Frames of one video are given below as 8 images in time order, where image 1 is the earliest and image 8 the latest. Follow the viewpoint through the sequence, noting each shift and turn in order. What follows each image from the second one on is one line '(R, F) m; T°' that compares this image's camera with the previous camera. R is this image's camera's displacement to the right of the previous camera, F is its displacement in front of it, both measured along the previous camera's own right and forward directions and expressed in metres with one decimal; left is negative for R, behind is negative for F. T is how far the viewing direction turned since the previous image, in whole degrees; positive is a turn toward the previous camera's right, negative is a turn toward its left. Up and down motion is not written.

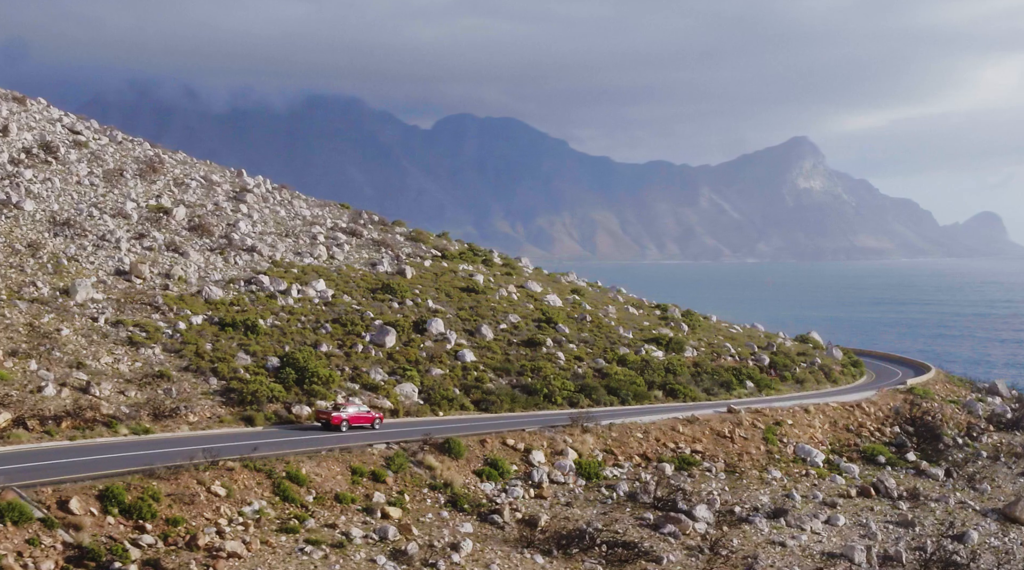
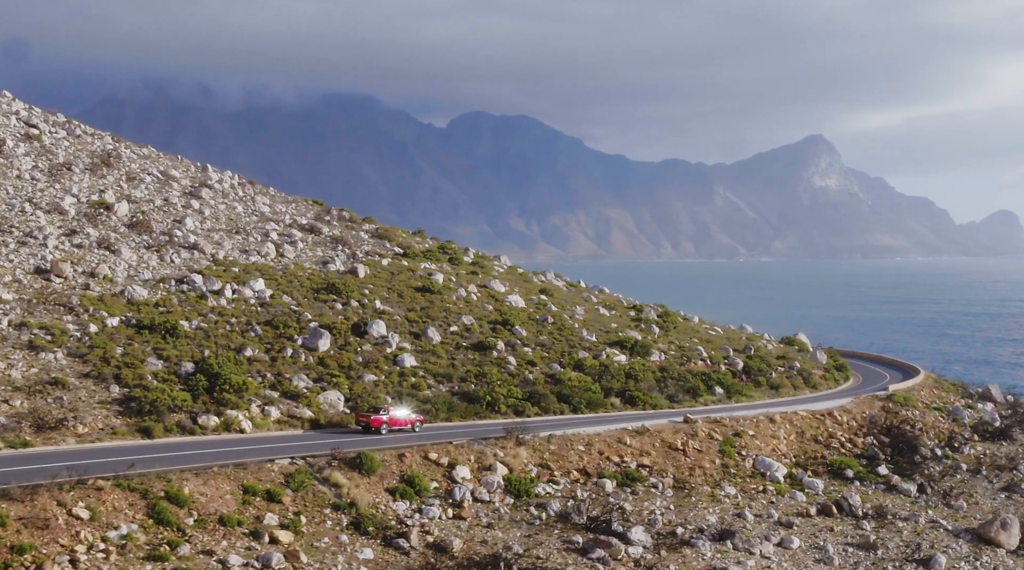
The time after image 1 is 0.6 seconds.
(+3.8, +4.5) m; -1°
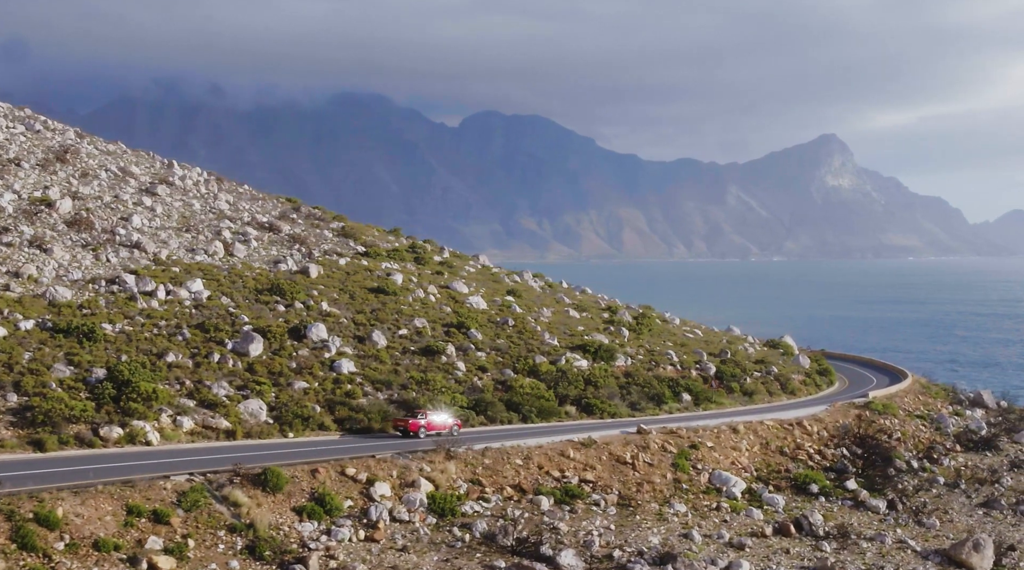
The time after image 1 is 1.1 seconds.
(+3.3, +3.9) m; -1°
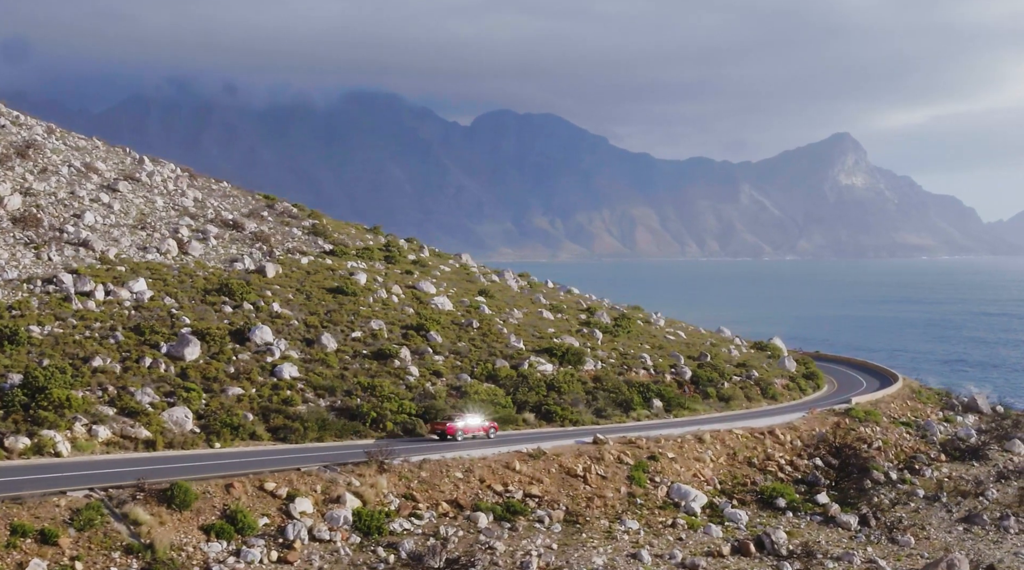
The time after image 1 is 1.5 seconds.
(+2.8, +3.4) m; -1°
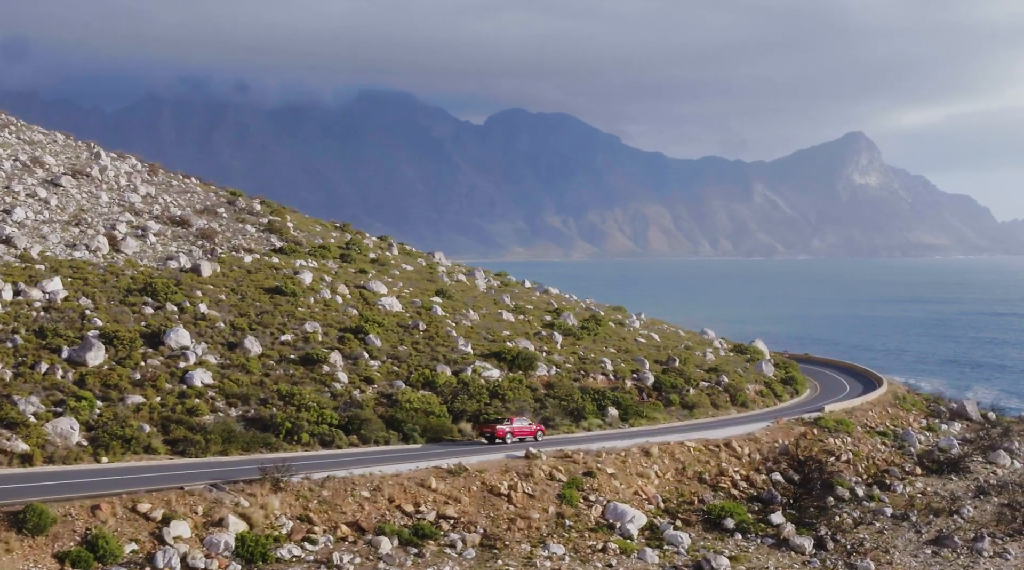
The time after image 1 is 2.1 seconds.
(+3.5, +4.4) m; -1°
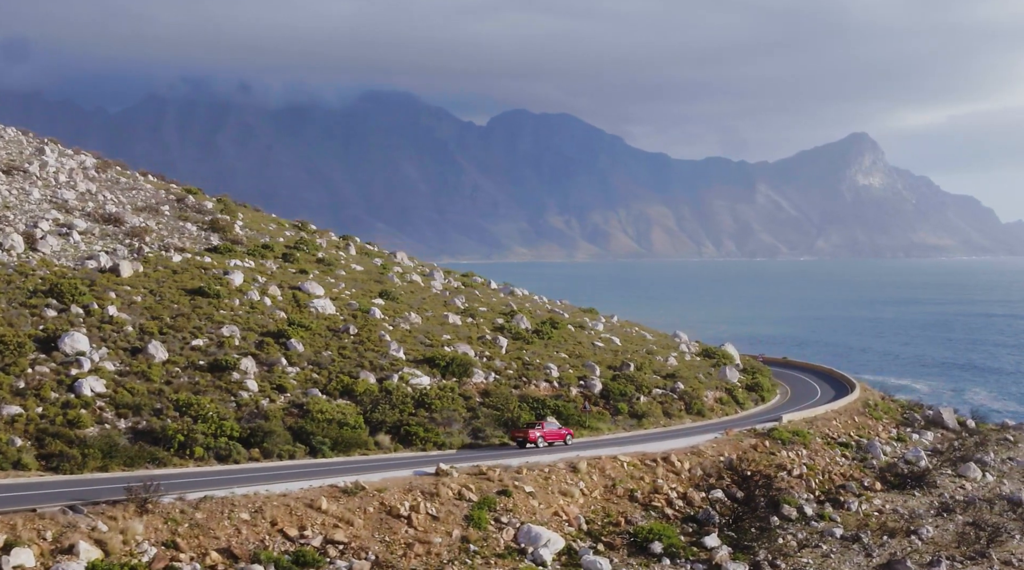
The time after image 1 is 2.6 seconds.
(+3.4, +4.1) m; 0°
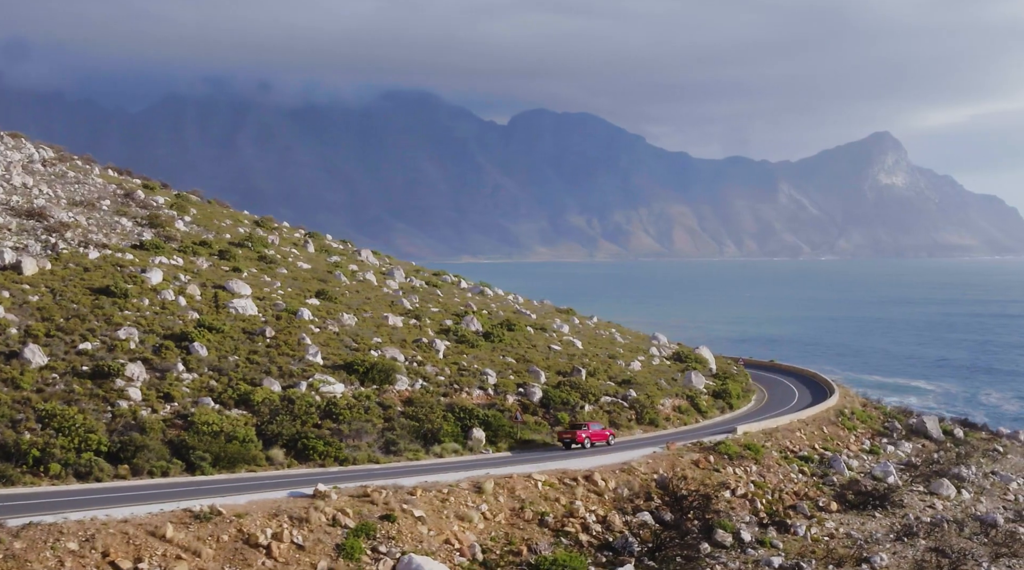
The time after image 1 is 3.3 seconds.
(+4.3, +5.0) m; -1°
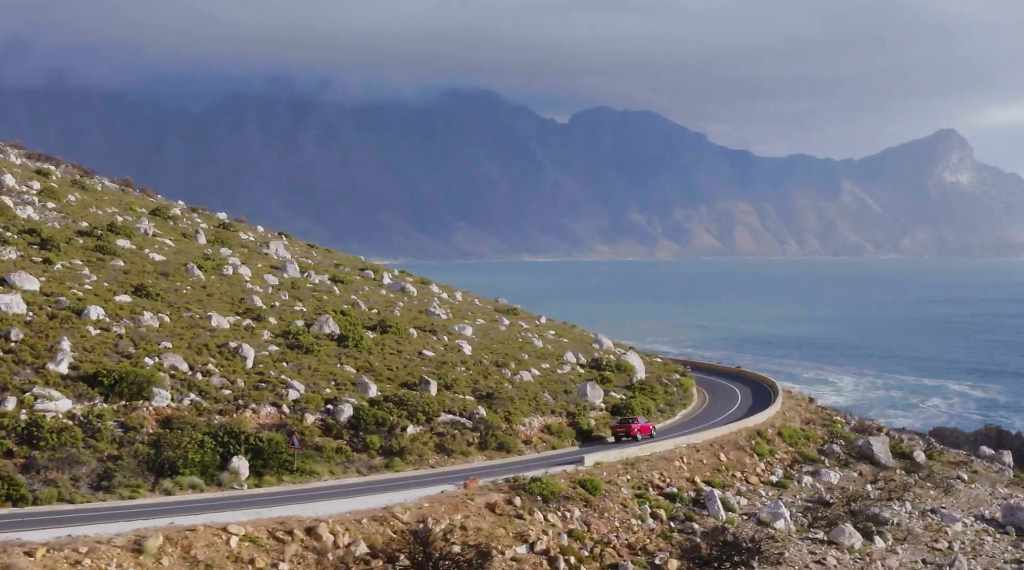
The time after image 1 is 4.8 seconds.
(+10.1, +11.2) m; -3°
